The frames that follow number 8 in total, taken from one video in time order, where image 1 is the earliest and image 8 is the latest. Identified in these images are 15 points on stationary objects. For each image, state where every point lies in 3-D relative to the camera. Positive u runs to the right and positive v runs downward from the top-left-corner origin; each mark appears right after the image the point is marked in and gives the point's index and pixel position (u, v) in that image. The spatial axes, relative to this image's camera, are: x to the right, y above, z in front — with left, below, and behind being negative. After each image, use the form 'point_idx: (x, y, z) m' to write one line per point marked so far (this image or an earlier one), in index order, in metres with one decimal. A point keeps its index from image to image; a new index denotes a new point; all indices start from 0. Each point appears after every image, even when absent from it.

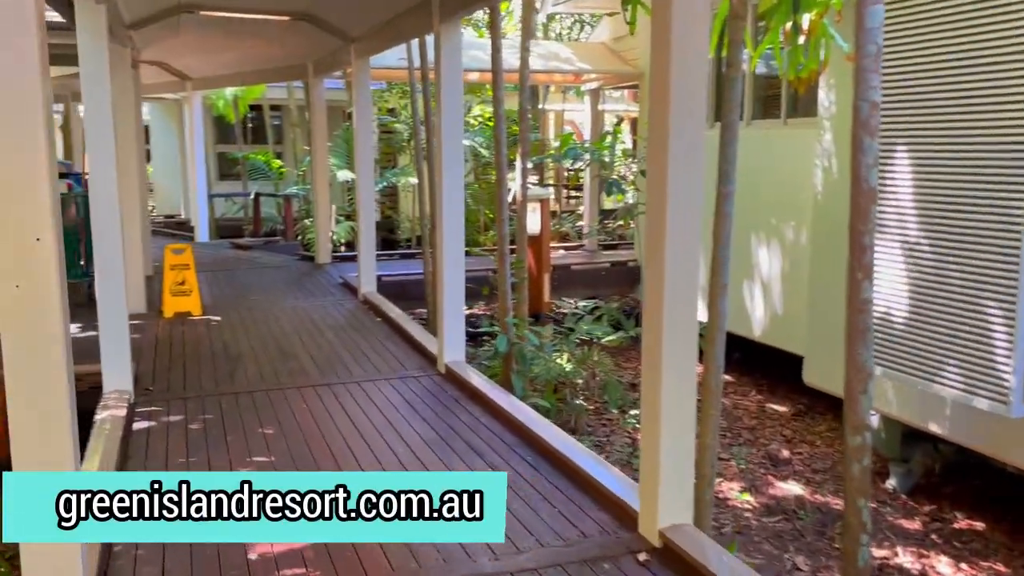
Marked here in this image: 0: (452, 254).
0: (-0.4, +0.2, +4.9) m
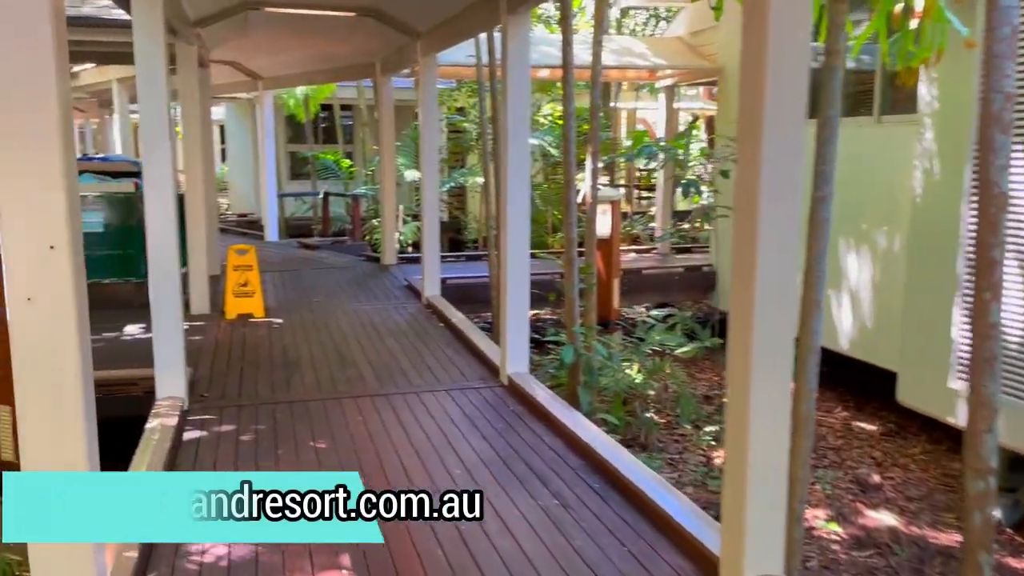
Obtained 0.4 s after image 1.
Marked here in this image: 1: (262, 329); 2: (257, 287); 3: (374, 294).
0: (0.0, +0.2, +4.6) m
1: (-1.8, -0.3, +5.9) m
2: (-2.0, 0.0, +6.3) m
3: (-1.2, 0.0, +7.3) m
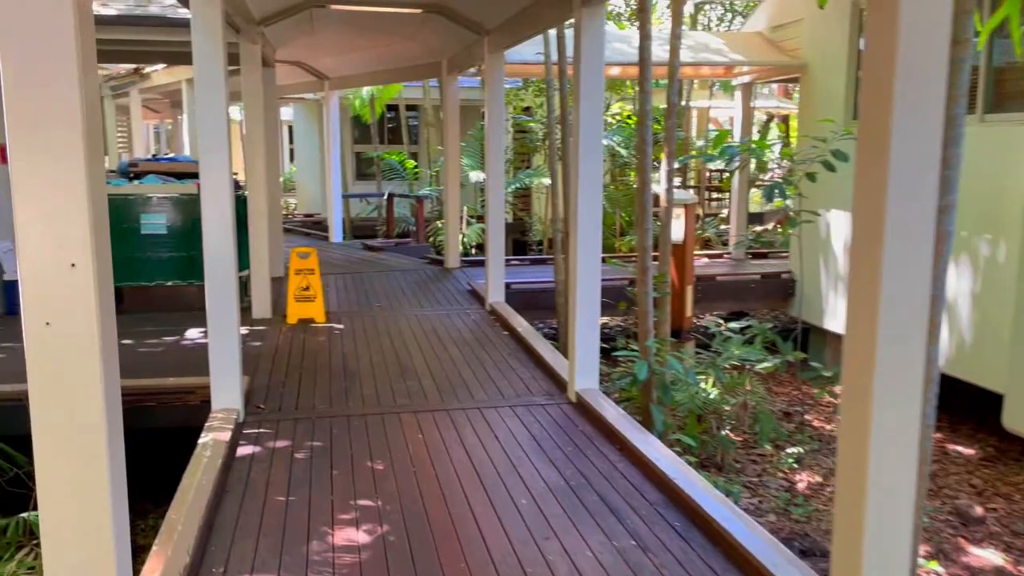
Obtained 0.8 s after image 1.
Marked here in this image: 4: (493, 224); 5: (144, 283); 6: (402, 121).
0: (+0.4, +0.1, +4.3) m
1: (-1.3, -0.3, +5.8) m
2: (-1.5, 0.0, +6.1) m
3: (-0.7, -0.1, +7.1) m
4: (-0.2, +0.5, +6.5) m
5: (-2.8, 0.0, +6.3) m
6: (-1.7, +2.6, +12.6) m
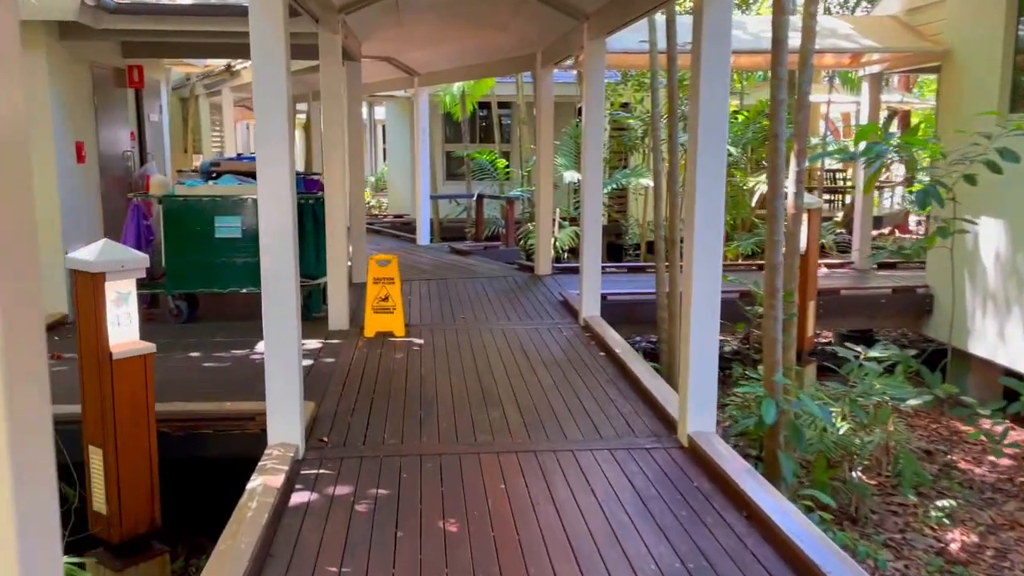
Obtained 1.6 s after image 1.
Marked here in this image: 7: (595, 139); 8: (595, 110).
0: (+0.9, 0.0, +3.6) m
1: (-0.7, -0.4, +5.3) m
2: (-0.8, -0.1, +5.6) m
3: (+0.1, -0.2, +6.5) m
4: (+0.6, +0.4, +5.9) m
5: (-2.1, 0.0, +5.9) m
6: (-0.3, +2.5, +12.1) m
7: (+0.6, +1.0, +5.8) m
8: (+0.6, +1.2, +5.8) m
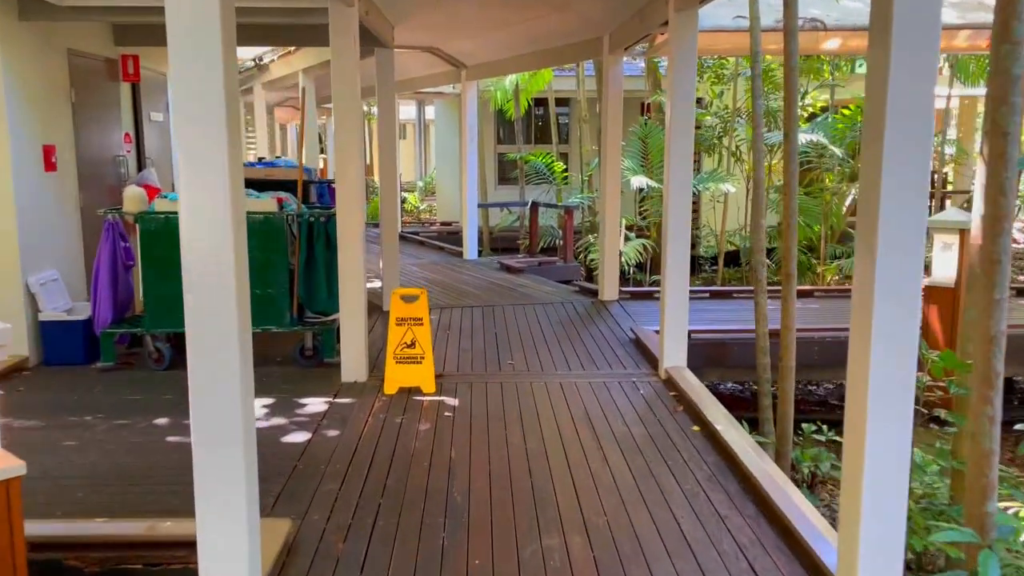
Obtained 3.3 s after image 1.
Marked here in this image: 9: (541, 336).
0: (+1.0, -0.2, +2.3) m
1: (-0.4, -0.6, +4.0) m
2: (-0.5, -0.3, +4.4) m
3: (+0.5, -0.4, +5.2) m
4: (+0.9, +0.2, +4.6) m
5: (-1.8, -0.2, +4.8) m
6: (+0.5, +2.3, +10.8) m
7: (+0.9, +0.8, +4.5) m
8: (+0.9, +1.0, +4.4) m
9: (+0.2, -0.3, +5.6) m
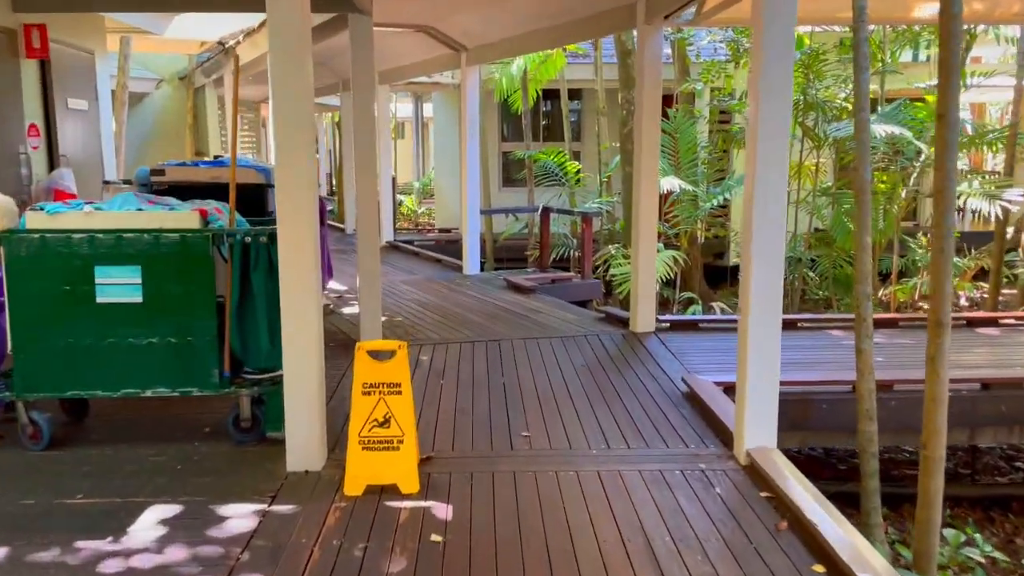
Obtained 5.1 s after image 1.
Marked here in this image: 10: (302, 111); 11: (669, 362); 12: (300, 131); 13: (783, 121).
0: (+1.1, -0.4, +0.9) m
1: (-0.3, -0.8, +2.7) m
2: (-0.4, -0.5, +3.1) m
3: (+0.6, -0.6, +3.8) m
4: (+1.0, 0.0, +3.2) m
5: (-1.7, -0.4, +3.4) m
6: (+0.6, +2.1, +9.5) m
7: (+1.0, +0.6, +3.2) m
8: (+1.0, +0.8, +3.1) m
9: (+0.3, -0.5, +4.2) m
10: (-0.8, +0.7, +3.1) m
11: (+0.9, -0.4, +4.7) m
12: (-0.8, +0.6, +3.1) m
13: (+1.0, +0.7, +3.1) m
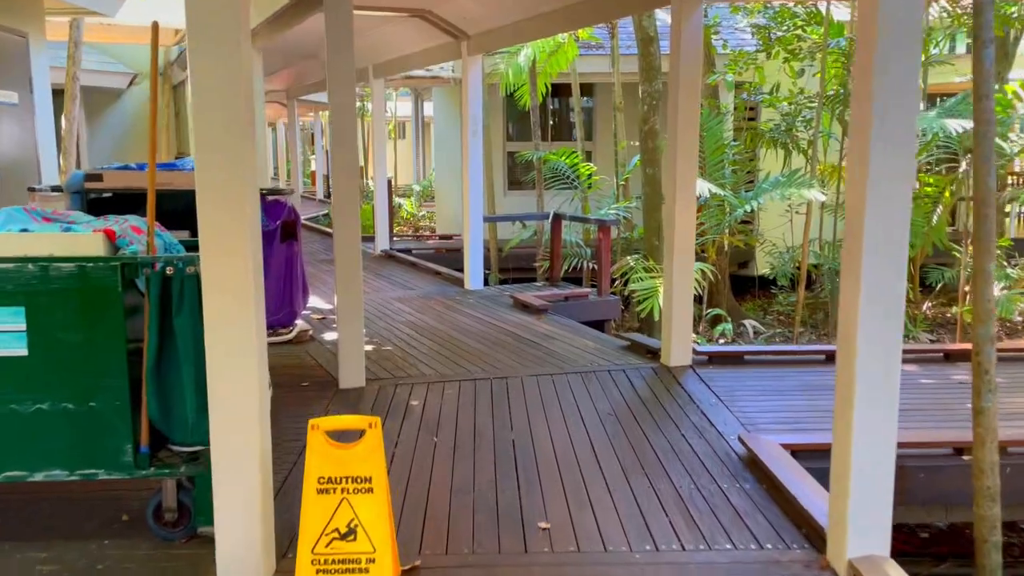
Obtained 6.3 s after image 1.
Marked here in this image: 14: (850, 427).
0: (+1.1, -0.6, 0.0) m
1: (-0.3, -1.0, +1.8) m
2: (-0.3, -0.7, +2.2) m
3: (+0.6, -0.8, +2.9) m
4: (+1.0, -0.2, +2.3) m
5: (-1.7, -0.6, +2.6) m
6: (+0.7, +1.9, +8.6) m
7: (+1.0, +0.5, +2.3) m
8: (+1.0, +0.6, +2.2) m
9: (+0.3, -0.7, +3.3) m
10: (-0.8, +0.5, +2.2) m
11: (+0.9, -0.6, +3.9) m
12: (-0.8, +0.5, +2.2) m
13: (+1.1, +0.5, +2.2) m
14: (+1.0, -0.3, +2.4) m
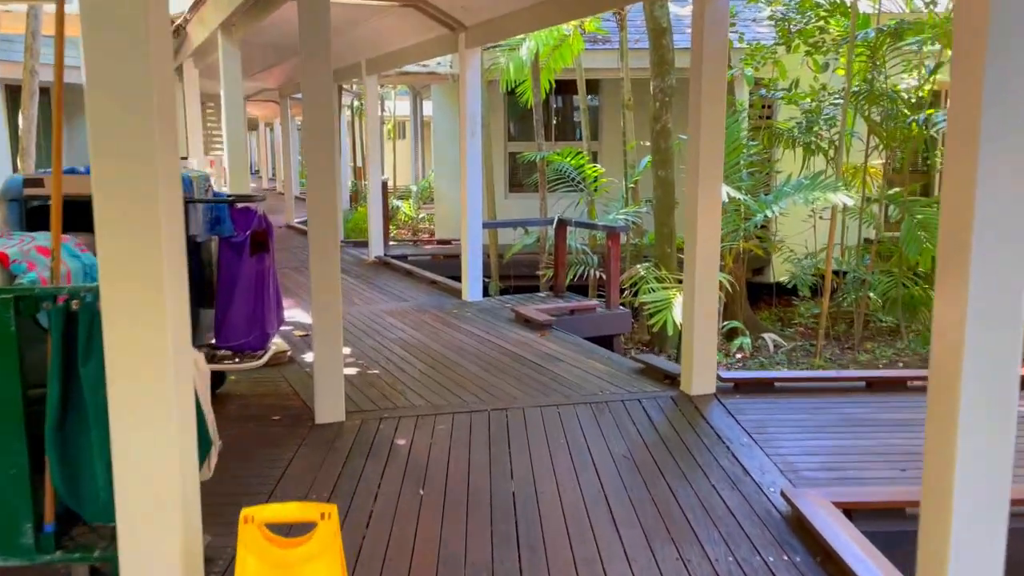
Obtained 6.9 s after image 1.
0: (+1.1, -0.7, -0.5) m
1: (-0.3, -1.1, +1.3) m
2: (-0.3, -0.8, +1.7) m
3: (+0.6, -0.8, +2.4) m
4: (+1.0, -0.3, +1.8) m
5: (-1.7, -0.7, +2.0) m
6: (+0.7, +1.8, +8.1) m
7: (+1.0, +0.4, +1.8) m
8: (+1.0, +0.5, +1.7) m
9: (+0.3, -0.8, +2.8) m
10: (-0.8, +0.4, +1.7) m
11: (+0.9, -0.7, +3.3) m
12: (-0.8, +0.4, +1.7) m
13: (+1.1, +0.4, +1.7) m
14: (+1.0, -0.4, +1.9) m
